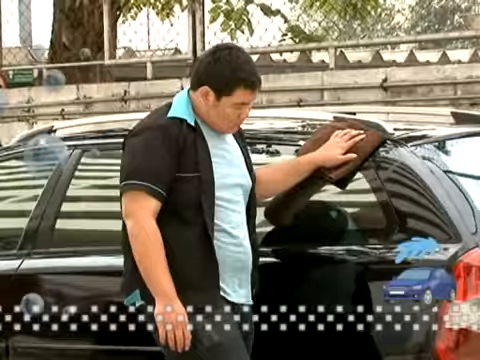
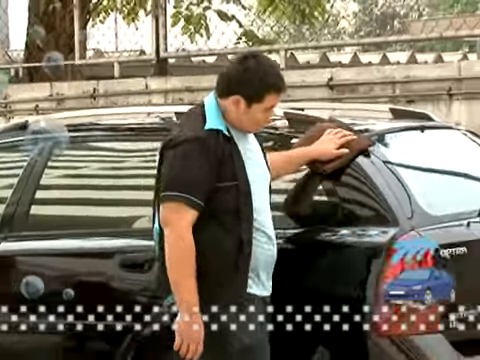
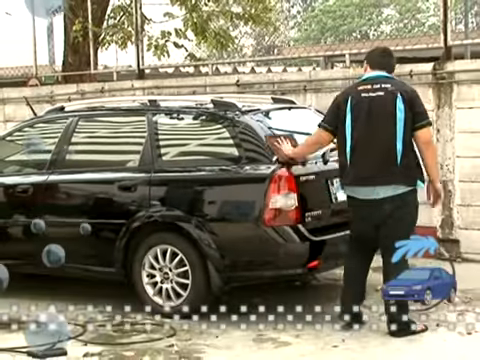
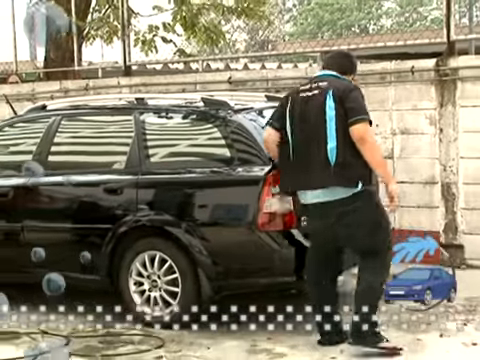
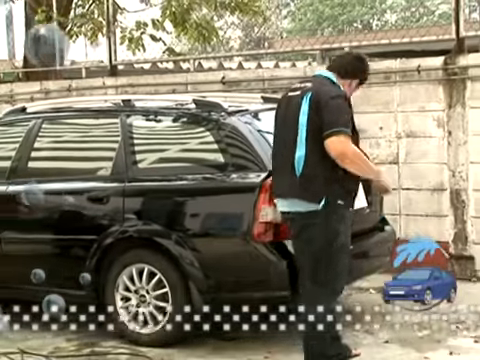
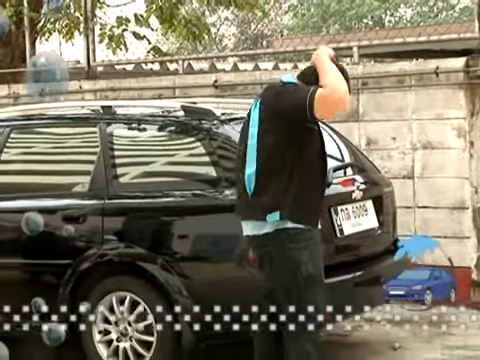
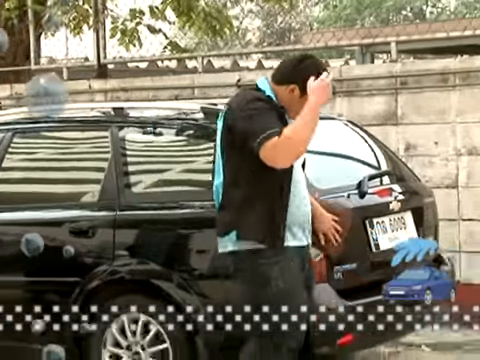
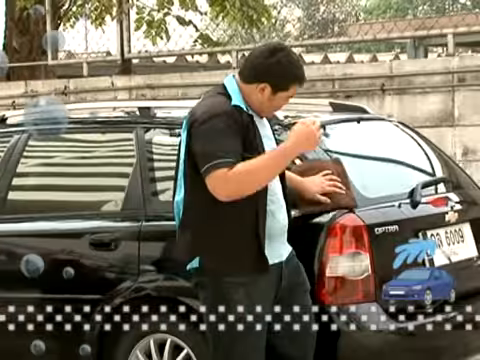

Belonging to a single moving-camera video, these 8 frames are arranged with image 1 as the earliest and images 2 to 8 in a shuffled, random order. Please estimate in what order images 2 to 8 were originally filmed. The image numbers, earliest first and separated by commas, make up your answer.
2, 8, 7, 6, 5, 4, 3
